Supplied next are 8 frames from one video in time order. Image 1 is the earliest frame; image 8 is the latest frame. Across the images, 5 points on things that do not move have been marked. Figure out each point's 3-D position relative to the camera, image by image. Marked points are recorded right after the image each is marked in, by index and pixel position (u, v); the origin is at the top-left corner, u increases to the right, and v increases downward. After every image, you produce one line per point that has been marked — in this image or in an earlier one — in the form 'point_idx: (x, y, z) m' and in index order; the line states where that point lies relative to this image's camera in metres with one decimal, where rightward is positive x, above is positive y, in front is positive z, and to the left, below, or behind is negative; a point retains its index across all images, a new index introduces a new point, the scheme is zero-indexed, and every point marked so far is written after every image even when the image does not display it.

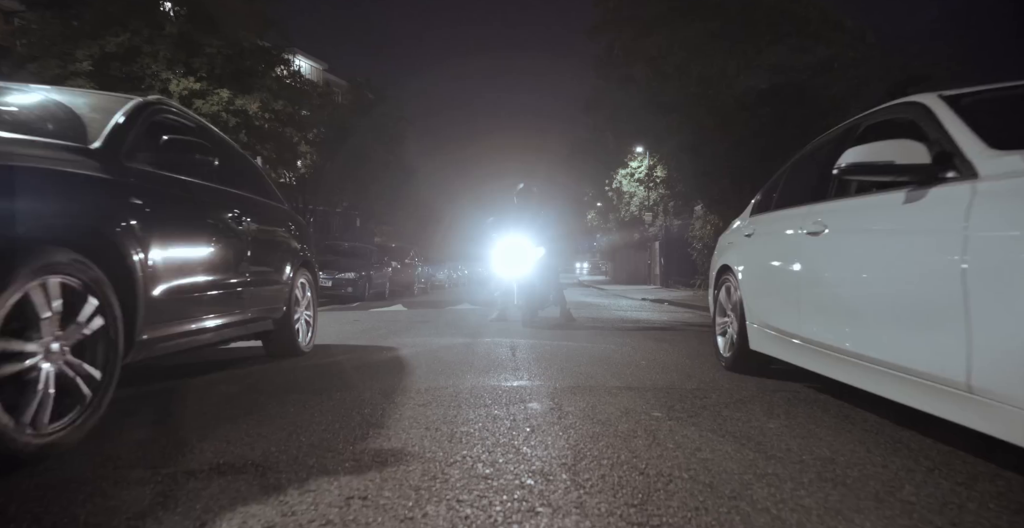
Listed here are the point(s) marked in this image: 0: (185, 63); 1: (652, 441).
0: (-10.5, +6.4, +16.9) m
1: (+0.8, -1.1, +3.2) m
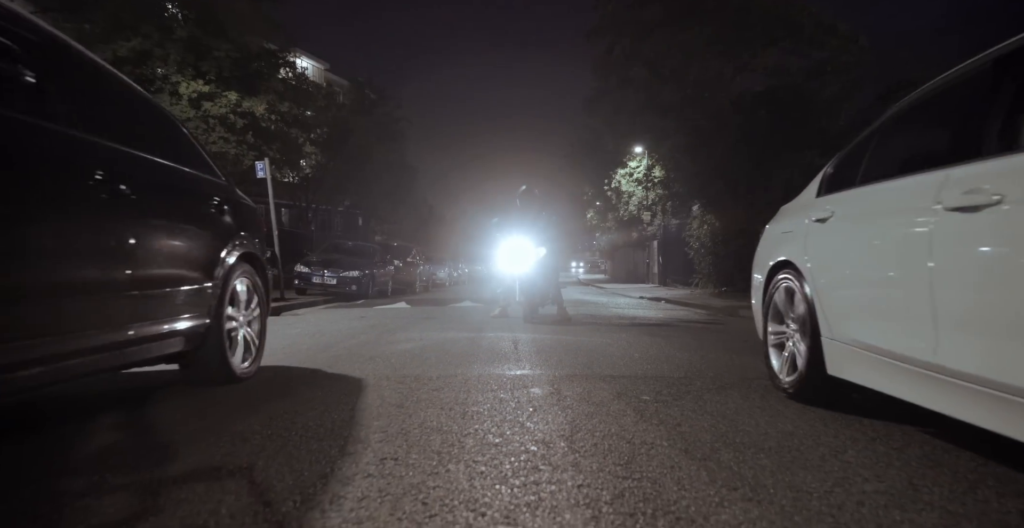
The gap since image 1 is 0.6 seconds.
0: (-10.4, +6.5, +17.3) m
1: (+0.9, -1.1, +3.7) m
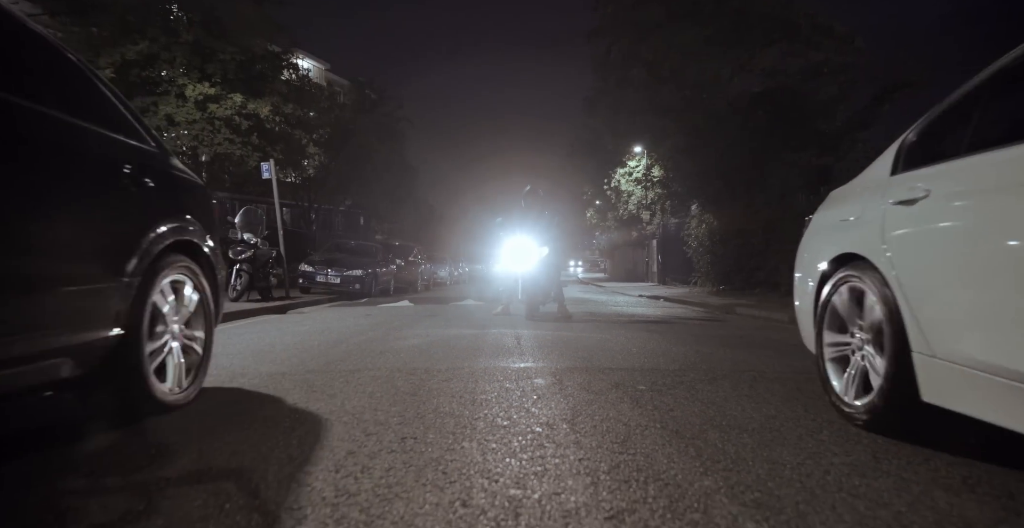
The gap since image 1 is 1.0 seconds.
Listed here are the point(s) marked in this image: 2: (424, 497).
0: (-10.4, +6.5, +17.6) m
1: (+0.9, -1.1, +4.0) m
2: (-0.4, -1.0, +2.3) m
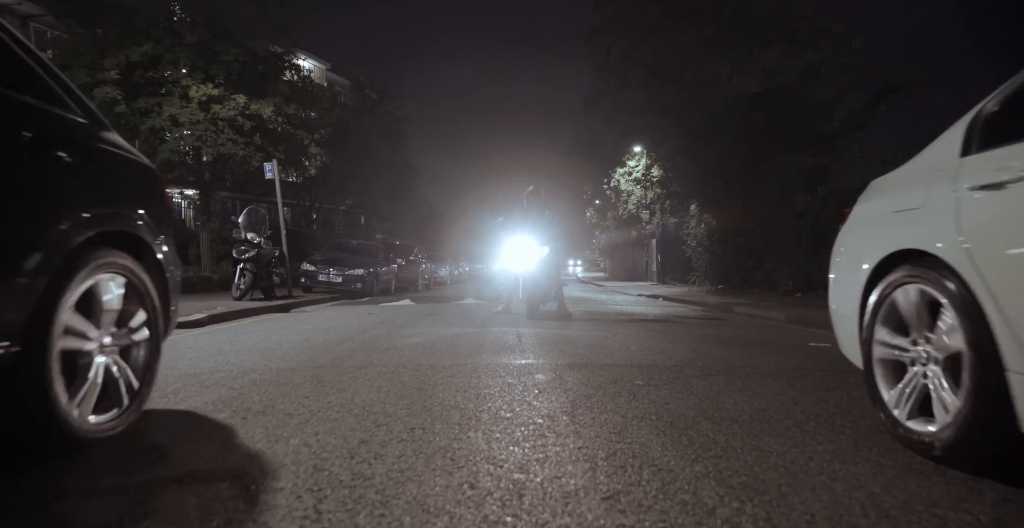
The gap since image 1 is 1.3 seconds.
0: (-10.4, +6.5, +17.7) m
1: (+0.9, -1.1, +4.2) m
2: (-0.4, -1.0, +2.5) m
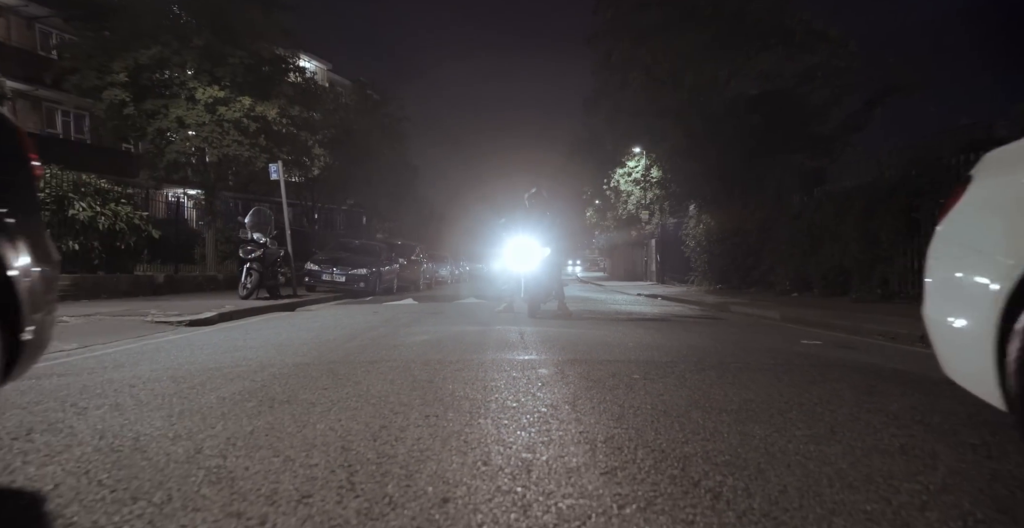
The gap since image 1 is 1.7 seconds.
0: (-10.4, +6.5, +18.0) m
1: (+1.0, -1.1, +4.5) m
2: (-0.3, -1.0, +2.8) m
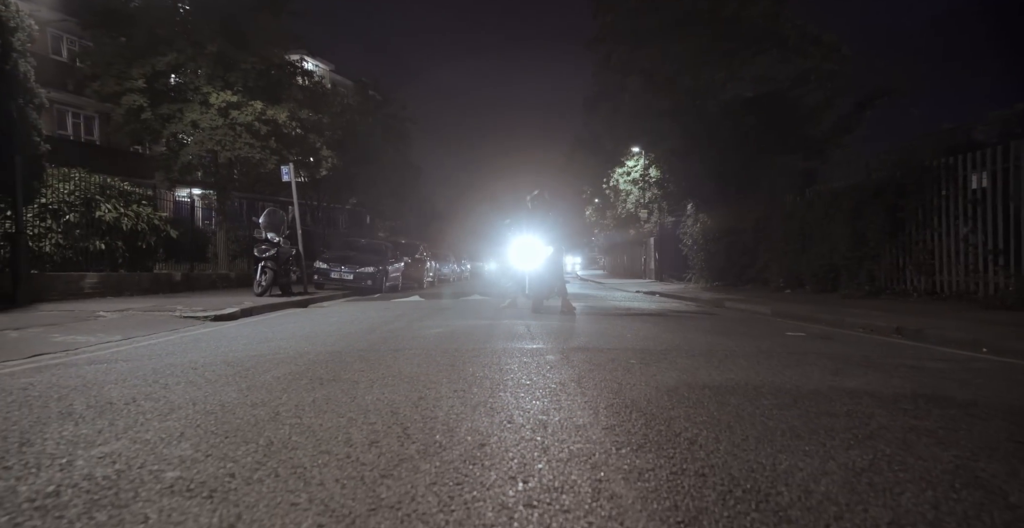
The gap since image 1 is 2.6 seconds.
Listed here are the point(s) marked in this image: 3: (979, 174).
0: (-10.3, +6.6, +18.6) m
1: (+1.1, -1.0, +5.1) m
2: (-0.2, -1.0, +3.4) m
3: (+10.0, +1.9, +11.3) m
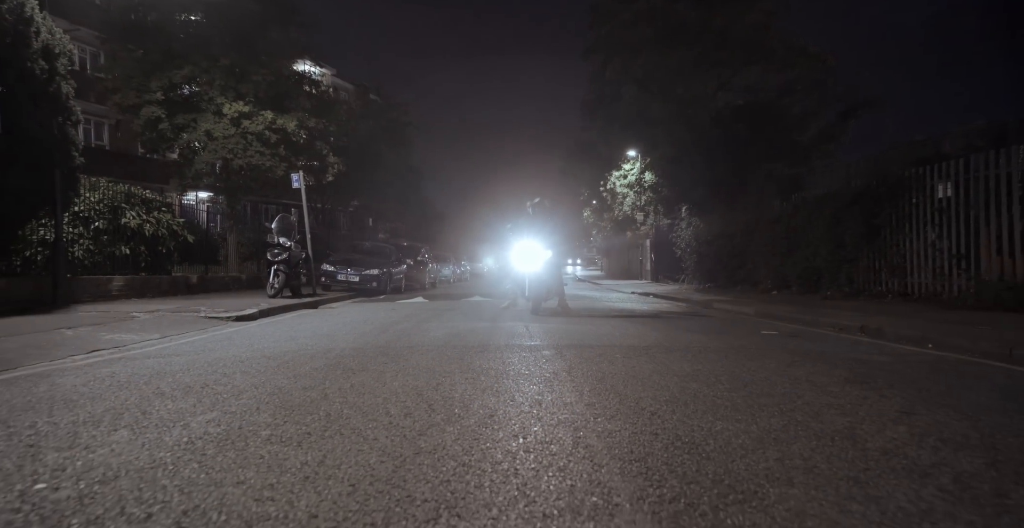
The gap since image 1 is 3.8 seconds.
0: (-10.3, +6.5, +19.5) m
1: (+1.1, -1.1, +6.0) m
2: (-0.2, -1.1, +4.3) m
3: (+10.0, +1.9, +12.2) m
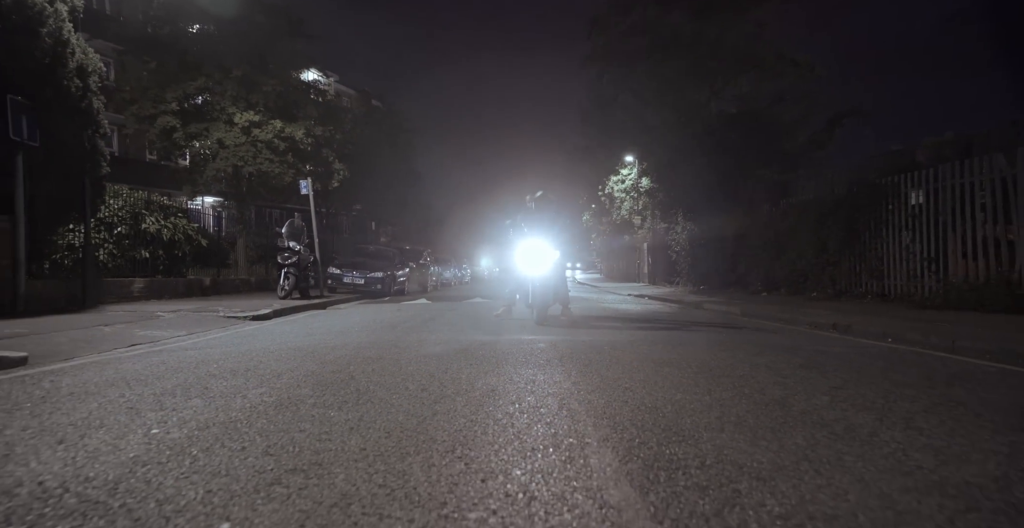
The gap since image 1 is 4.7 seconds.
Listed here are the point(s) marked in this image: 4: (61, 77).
0: (-10.3, +6.4, +20.3) m
1: (+1.1, -1.2, +6.7) m
2: (-0.2, -1.1, +5.0) m
3: (+10.0, +1.8, +13.0) m
4: (-9.3, +3.8, +10.7) m
